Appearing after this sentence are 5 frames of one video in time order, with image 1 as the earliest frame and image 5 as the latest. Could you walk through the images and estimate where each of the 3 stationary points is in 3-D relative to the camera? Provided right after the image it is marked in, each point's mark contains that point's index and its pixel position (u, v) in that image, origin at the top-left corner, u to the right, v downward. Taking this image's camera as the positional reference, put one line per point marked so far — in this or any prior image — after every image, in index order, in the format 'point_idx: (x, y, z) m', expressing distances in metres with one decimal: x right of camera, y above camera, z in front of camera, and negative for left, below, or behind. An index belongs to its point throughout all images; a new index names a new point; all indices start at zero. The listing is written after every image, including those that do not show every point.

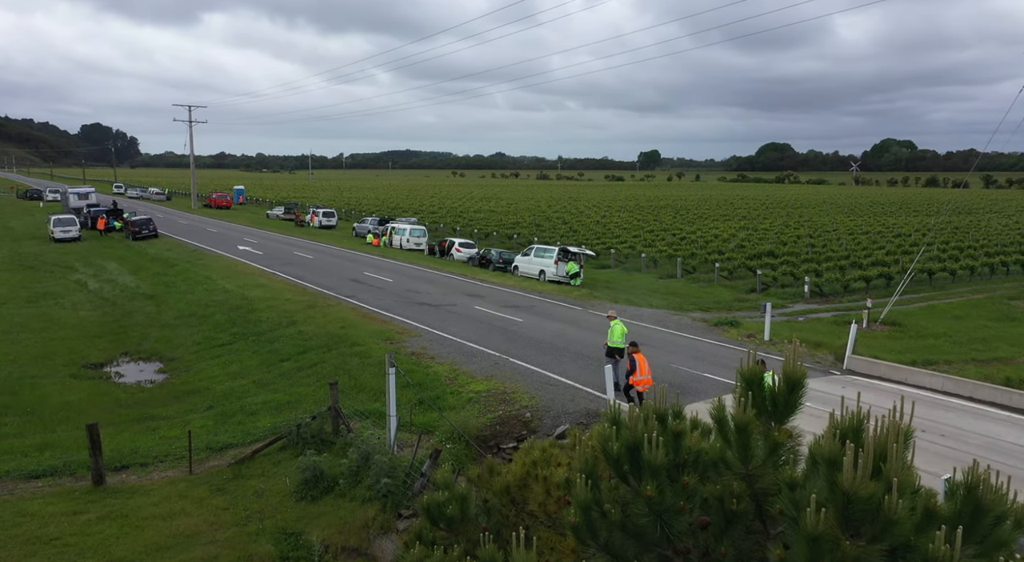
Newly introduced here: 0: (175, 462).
0: (-5.9, -3.1, +12.2) m
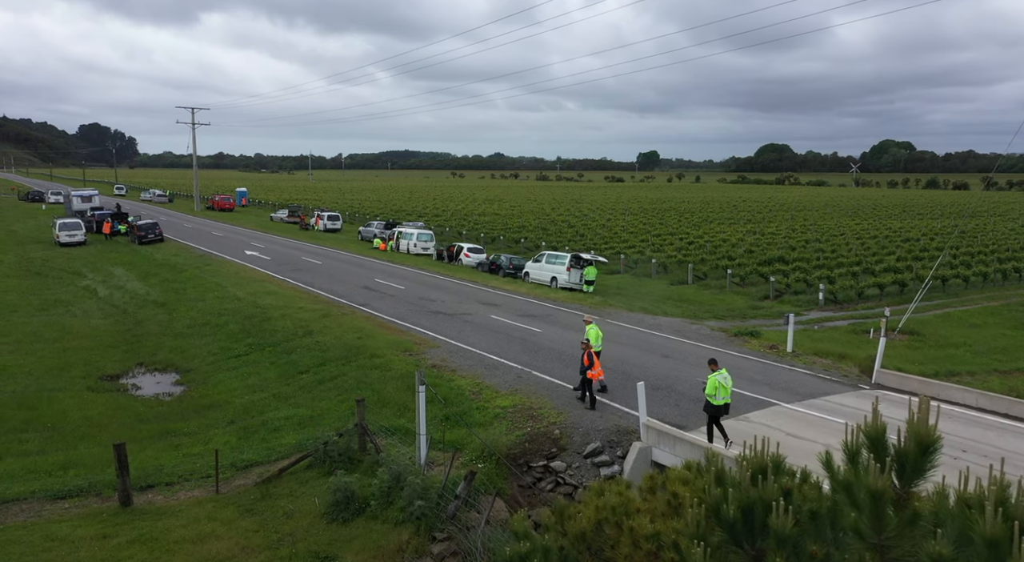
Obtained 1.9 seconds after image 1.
0: (-5.4, -3.4, +12.0) m
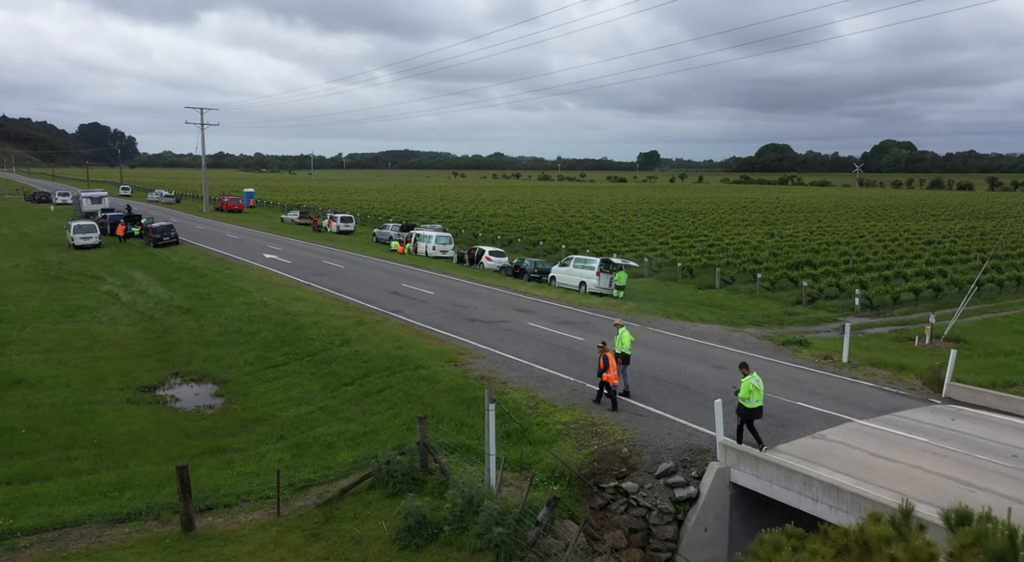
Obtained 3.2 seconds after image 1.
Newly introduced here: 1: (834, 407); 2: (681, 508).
0: (-4.2, -3.6, +11.5) m
1: (+6.4, -2.5, +13.8) m
2: (+2.7, -3.6, +11.1) m
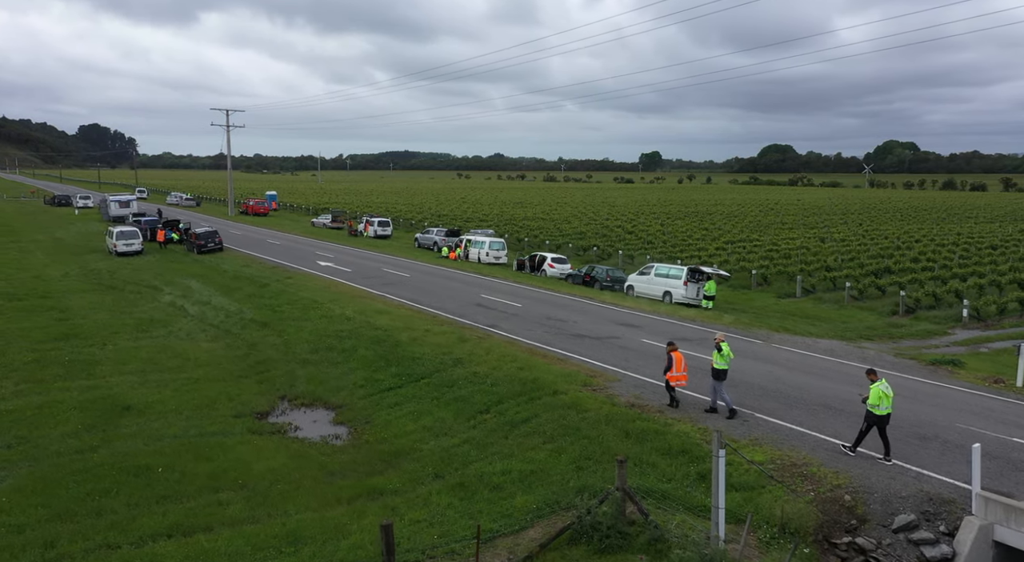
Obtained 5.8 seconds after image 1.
0: (-0.9, -4.0, +10.1) m
1: (+9.7, -2.9, +12.3) m
2: (+5.9, -4.0, +9.6) m
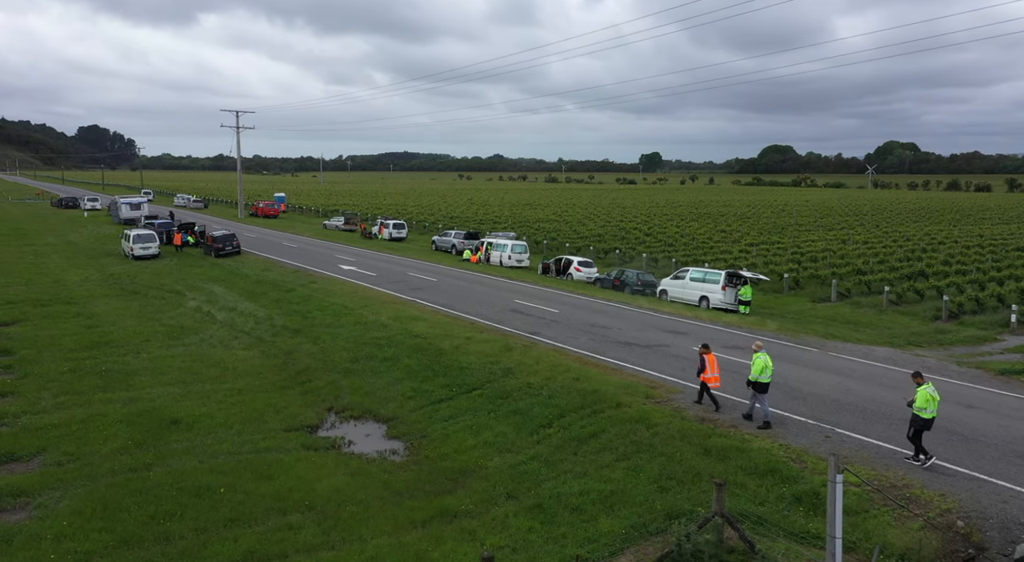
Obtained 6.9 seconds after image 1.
0: (+0.4, -4.2, +9.5) m
1: (+11.0, -3.1, +11.6) m
2: (+7.3, -4.2, +9.0) m
